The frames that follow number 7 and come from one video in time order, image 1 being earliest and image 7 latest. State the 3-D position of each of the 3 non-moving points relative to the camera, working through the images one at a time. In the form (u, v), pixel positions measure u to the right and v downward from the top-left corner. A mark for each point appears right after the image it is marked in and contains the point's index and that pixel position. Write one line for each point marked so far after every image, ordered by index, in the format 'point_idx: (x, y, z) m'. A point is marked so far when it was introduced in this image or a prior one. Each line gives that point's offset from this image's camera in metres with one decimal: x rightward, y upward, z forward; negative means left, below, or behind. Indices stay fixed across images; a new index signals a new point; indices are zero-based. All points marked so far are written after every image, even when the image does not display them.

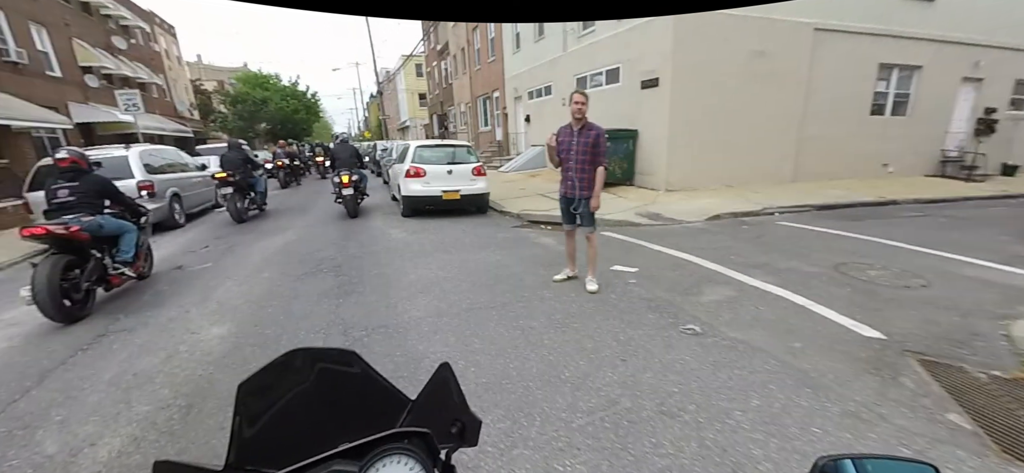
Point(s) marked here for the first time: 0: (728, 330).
0: (+1.7, -0.7, +3.2) m
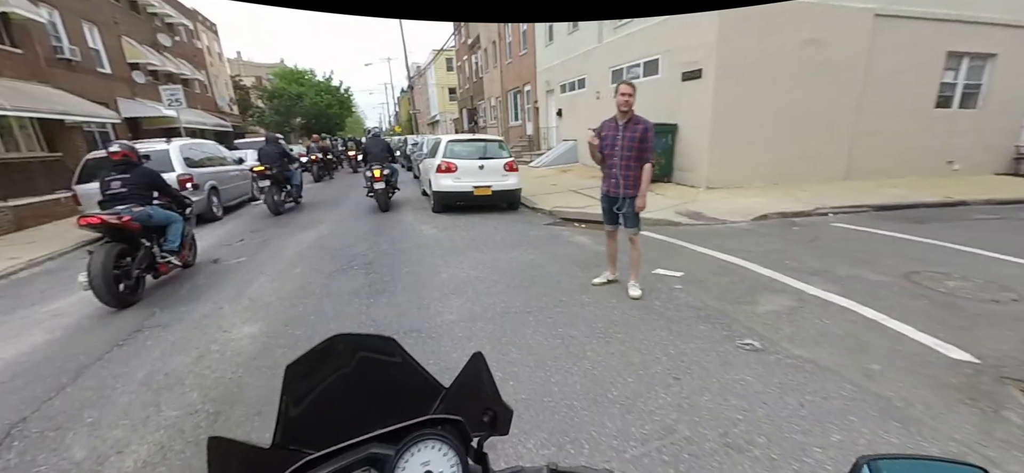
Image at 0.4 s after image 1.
0: (+2.0, -0.8, +2.9) m
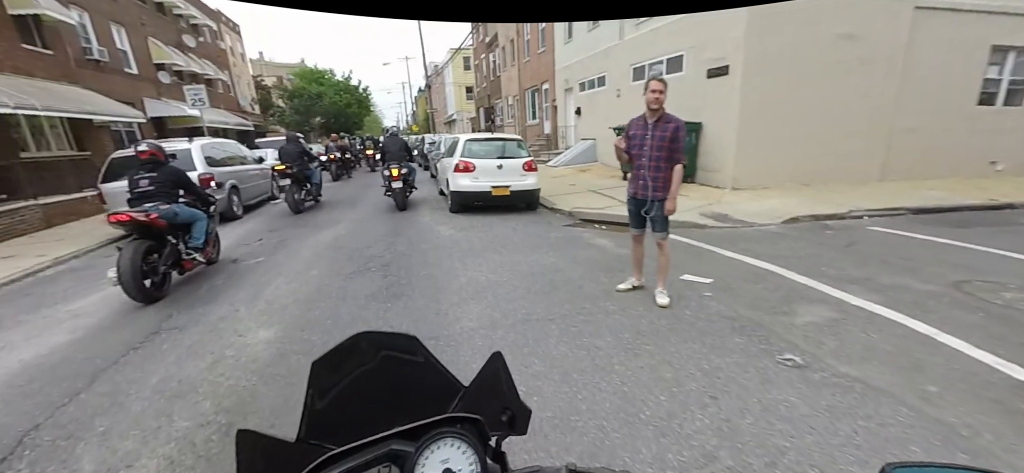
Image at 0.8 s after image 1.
0: (+2.1, -0.8, +2.7) m
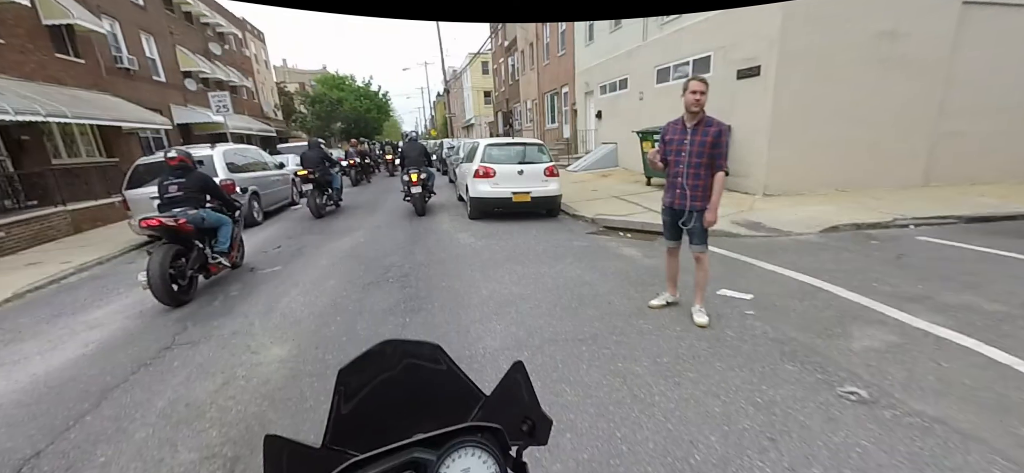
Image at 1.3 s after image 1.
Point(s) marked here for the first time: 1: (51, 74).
0: (+2.3, -0.9, +2.4) m
1: (-11.8, +4.1, +10.6) m
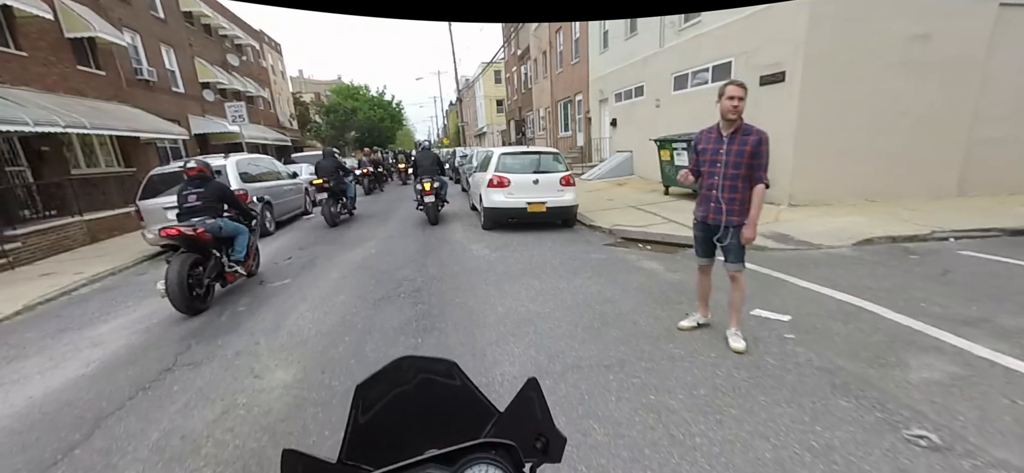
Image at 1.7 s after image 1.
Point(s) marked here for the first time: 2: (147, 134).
0: (+2.4, -1.0, +2.1) m
1: (-11.4, +3.9, +10.7) m
2: (-10.1, +2.8, +11.4) m
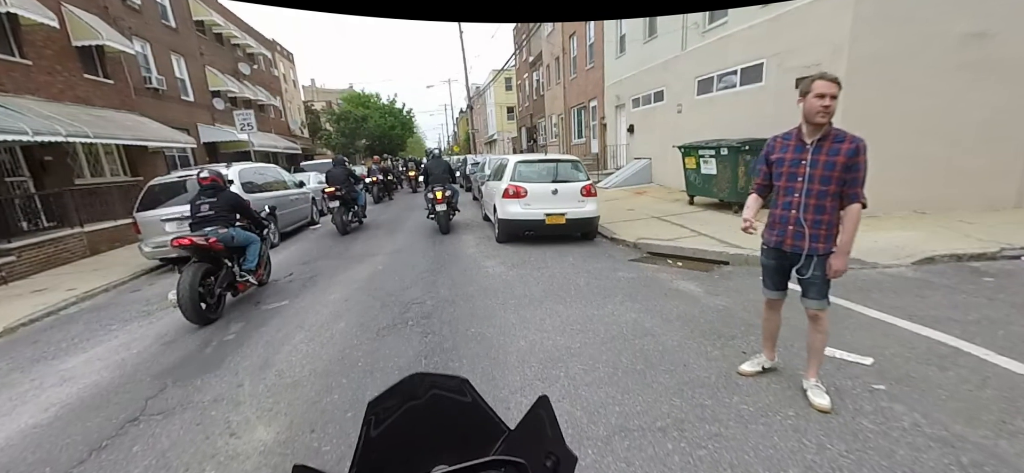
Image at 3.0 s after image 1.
0: (+2.6, -1.2, +1.5) m
1: (-11.1, +3.6, +10.6) m
2: (-9.7, +2.5, +11.2) m
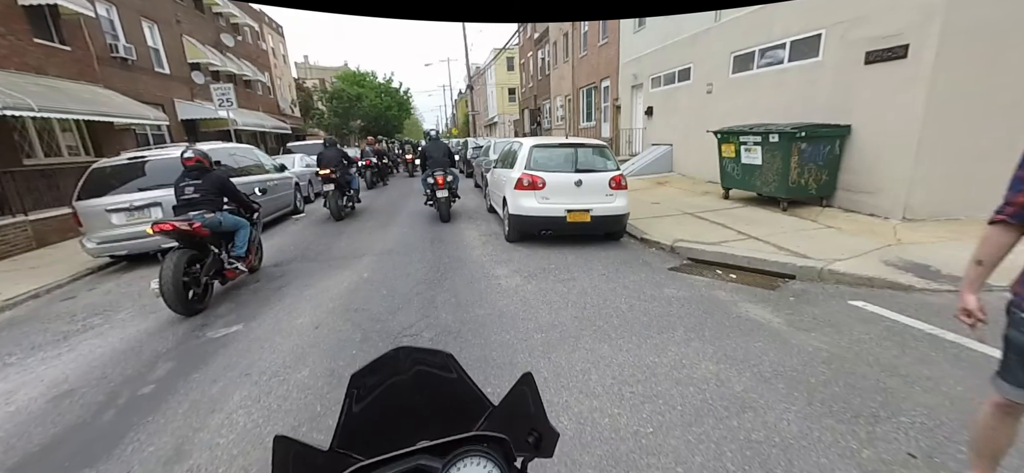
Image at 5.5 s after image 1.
0: (+2.7, -1.4, +0.4) m
1: (-10.8, +3.9, +9.2) m
2: (-9.5, +2.8, +9.9) m
